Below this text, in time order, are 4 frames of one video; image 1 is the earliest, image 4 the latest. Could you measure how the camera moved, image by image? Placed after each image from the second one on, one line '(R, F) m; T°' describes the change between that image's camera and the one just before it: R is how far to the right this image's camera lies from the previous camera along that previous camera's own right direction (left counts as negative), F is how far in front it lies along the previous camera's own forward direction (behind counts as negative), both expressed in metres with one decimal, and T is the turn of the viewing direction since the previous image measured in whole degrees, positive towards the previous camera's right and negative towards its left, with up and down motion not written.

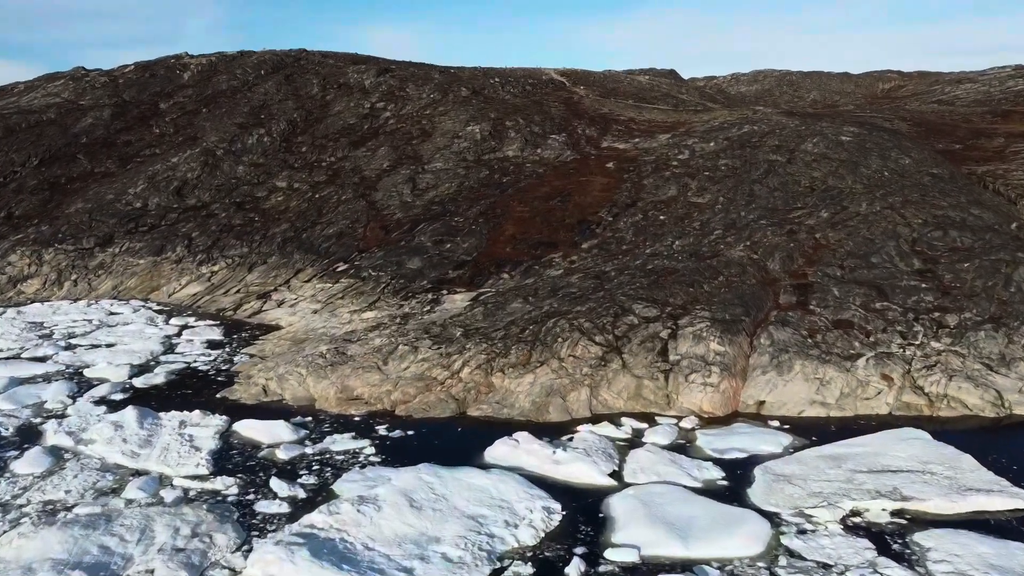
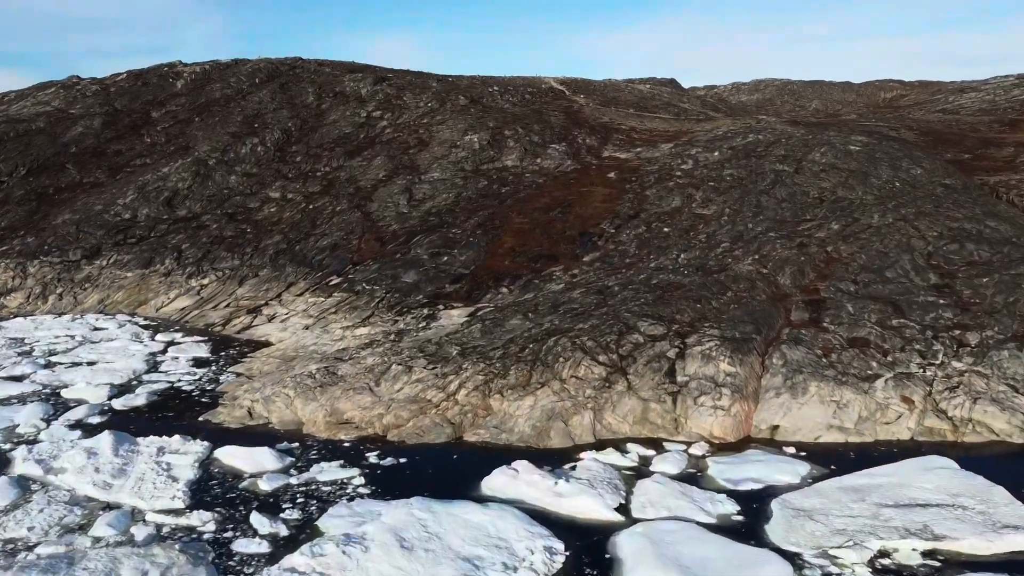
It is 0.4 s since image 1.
(0.0, +0.7) m; 0°
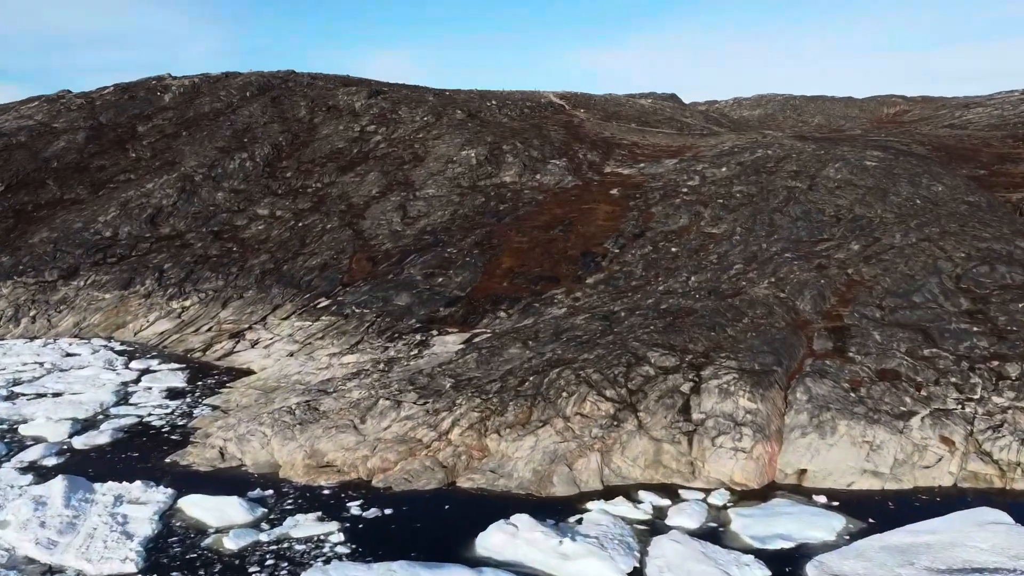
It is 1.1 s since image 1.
(0.0, +1.1) m; 0°
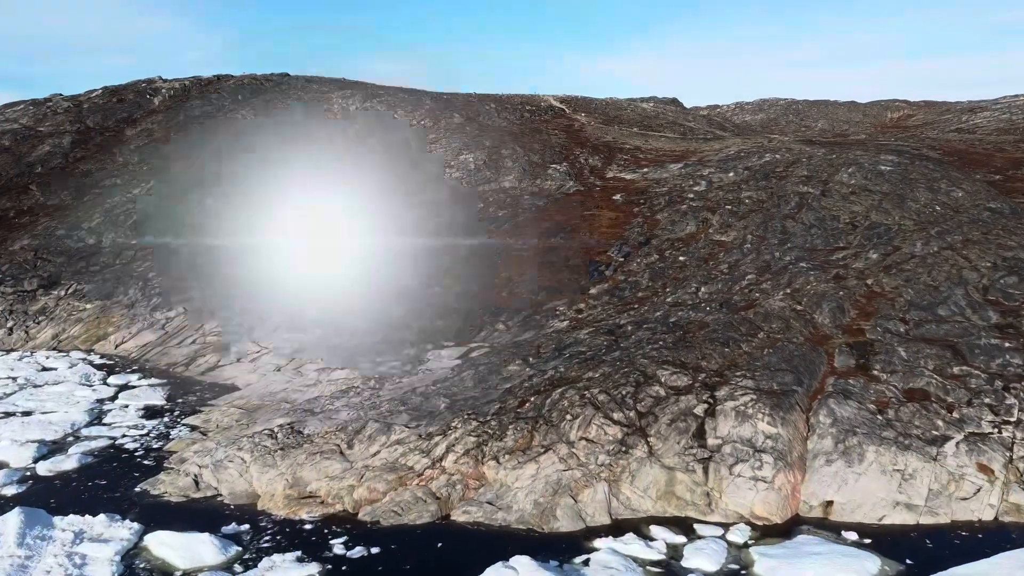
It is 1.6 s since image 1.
(0.0, +0.9) m; 0°
